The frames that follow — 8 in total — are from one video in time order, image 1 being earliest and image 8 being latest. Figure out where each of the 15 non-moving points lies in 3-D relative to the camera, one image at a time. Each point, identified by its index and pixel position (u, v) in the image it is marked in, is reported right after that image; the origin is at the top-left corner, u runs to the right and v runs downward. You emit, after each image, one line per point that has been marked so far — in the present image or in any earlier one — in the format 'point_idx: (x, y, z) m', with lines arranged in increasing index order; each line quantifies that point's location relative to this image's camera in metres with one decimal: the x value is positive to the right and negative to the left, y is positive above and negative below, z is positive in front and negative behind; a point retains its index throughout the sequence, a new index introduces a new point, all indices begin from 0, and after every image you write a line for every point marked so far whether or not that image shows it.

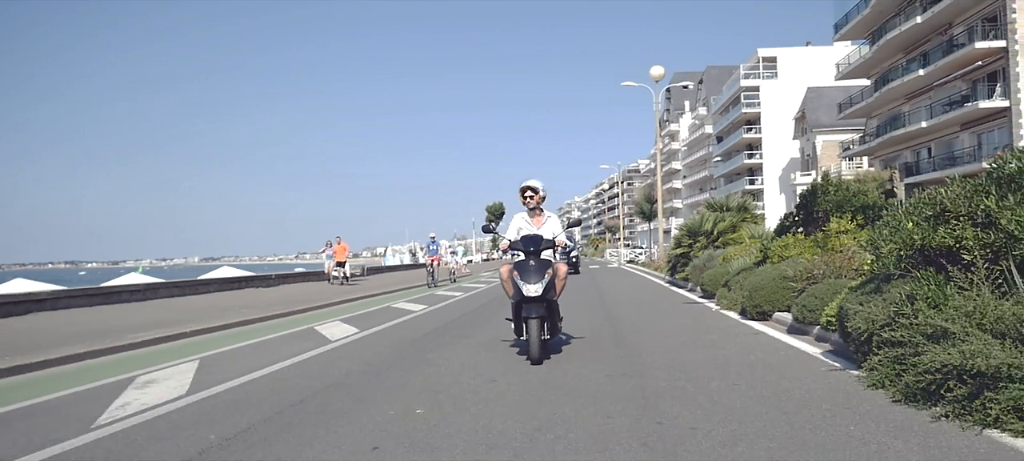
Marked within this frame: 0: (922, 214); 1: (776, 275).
0: (+3.5, +0.1, +7.2) m
1: (+3.6, -0.6, +11.6) m
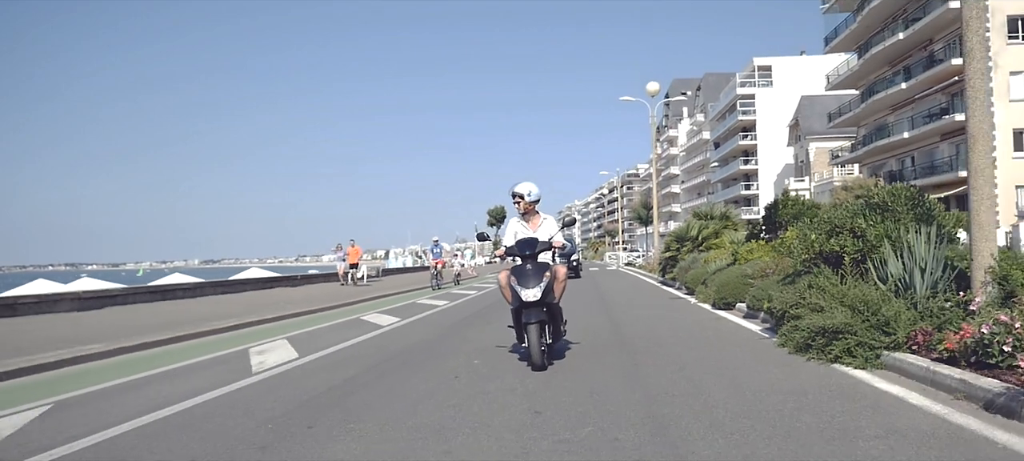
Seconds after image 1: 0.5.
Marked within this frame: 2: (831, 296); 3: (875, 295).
0: (+3.8, 0.0, +10.3) m
1: (+3.9, -0.7, +14.7) m
2: (+3.3, -0.7, +8.7) m
3: (+3.5, -0.6, +8.4) m
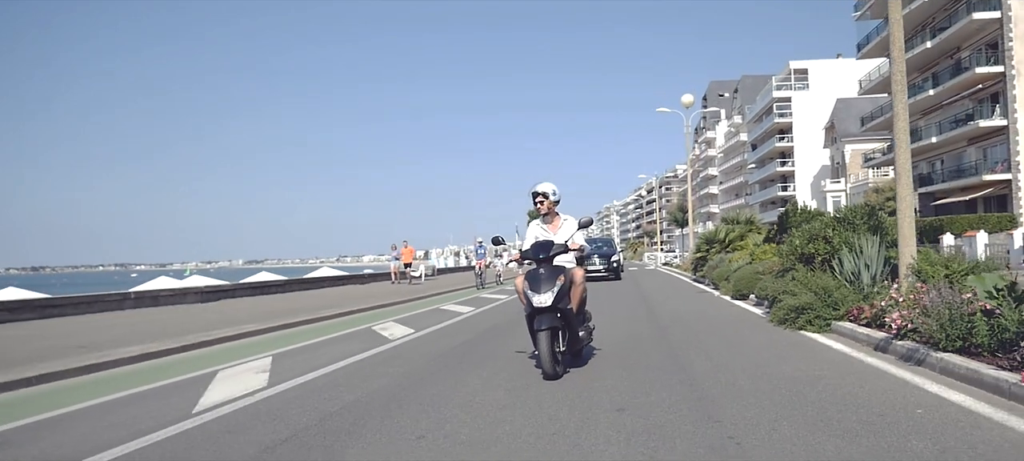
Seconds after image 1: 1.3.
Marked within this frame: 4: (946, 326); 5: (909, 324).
0: (+4.8, -0.1, +13.9) m
1: (+5.1, -0.9, +18.3) m
2: (+4.2, -0.8, +12.3) m
3: (+4.5, -0.7, +12.0) m
4: (+3.9, -0.8, +7.8) m
5: (+4.0, -0.9, +8.7) m
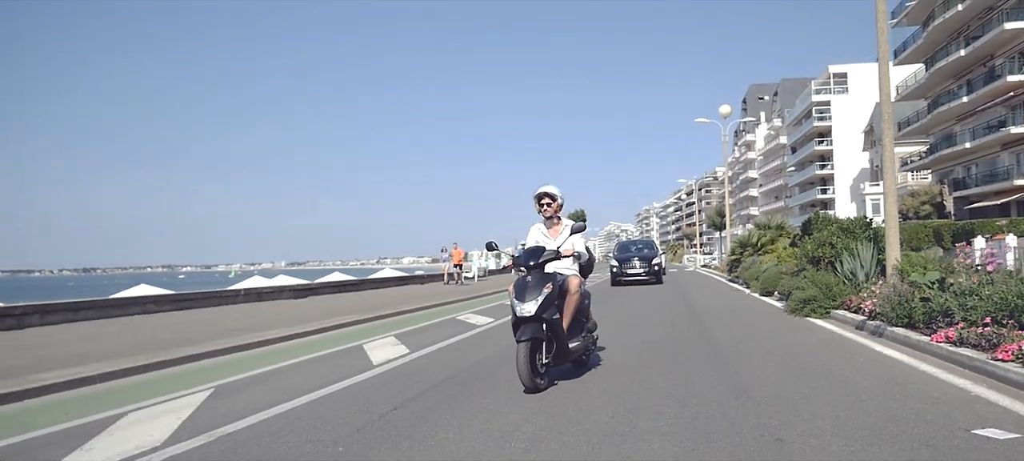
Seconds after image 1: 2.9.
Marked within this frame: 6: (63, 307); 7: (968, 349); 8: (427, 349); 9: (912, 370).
0: (+6.1, -0.3, +17.0) m
1: (+6.6, -1.0, +21.4) m
2: (+5.4, -0.9, +15.5) m
3: (+5.6, -0.9, +15.1) m
4: (+4.9, -1.0, +11.0) m
5: (+5.0, -1.1, +11.8) m
6: (-9.8, -1.7, +18.7) m
7: (+4.5, -1.1, +8.5) m
8: (-1.3, -1.8, +13.1) m
9: (+3.8, -1.3, +7.9) m
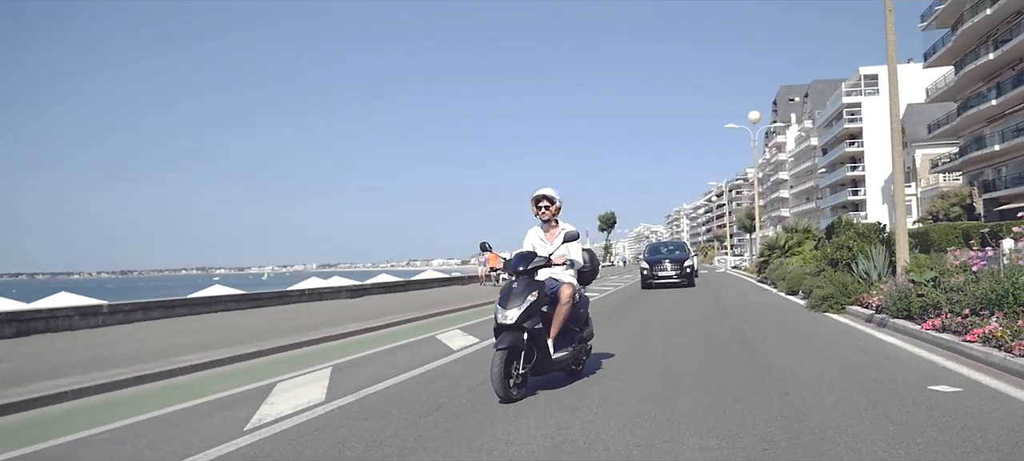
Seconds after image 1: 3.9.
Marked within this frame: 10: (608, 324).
0: (+7.2, -0.4, +18.8) m
1: (+7.8, -1.1, +23.2) m
2: (+6.4, -1.0, +17.3) m
3: (+6.6, -1.0, +16.9) m
4: (+5.8, -1.1, +12.8) m
5: (+5.9, -1.2, +13.7) m
6: (-8.6, -1.8, +21.0) m
7: (+5.3, -1.2, +10.4) m
8: (-0.3, -1.9, +15.2) m
9: (+4.5, -1.4, +9.8) m
10: (+2.0, -2.0, +18.6) m
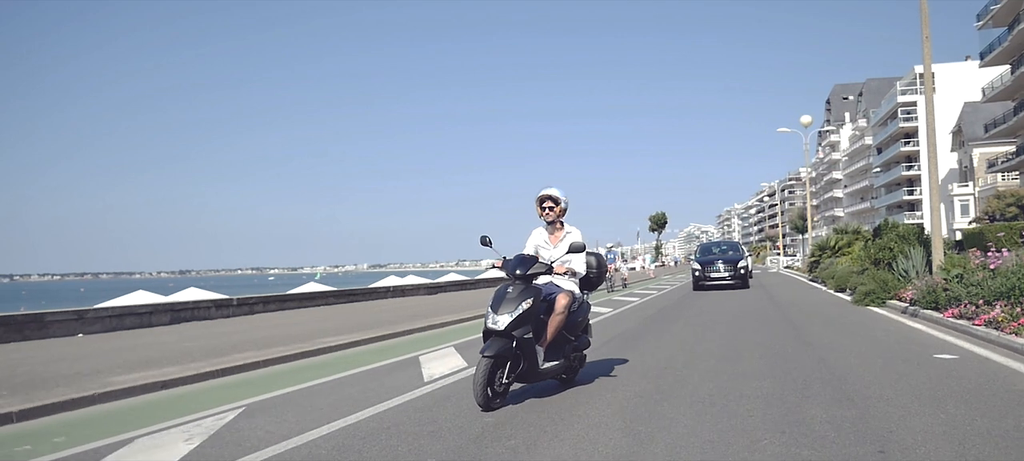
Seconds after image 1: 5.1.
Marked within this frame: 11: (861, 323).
0: (+9.0, -0.5, +20.8) m
1: (+9.9, -1.2, +25.2) m
2: (+8.2, -1.1, +19.4) m
3: (+8.4, -1.0, +19.0) m
4: (+7.3, -1.1, +15.0) m
5: (+7.4, -1.2, +15.8) m
6: (-6.7, -1.9, +24.0) m
7: (+6.6, -1.3, +12.5) m
8: (+1.3, -2.0, +17.7) m
9: (+5.8, -1.5, +12.1) m
10: (+3.8, -2.0, +21.0) m
11: (+6.2, -1.6, +15.2) m
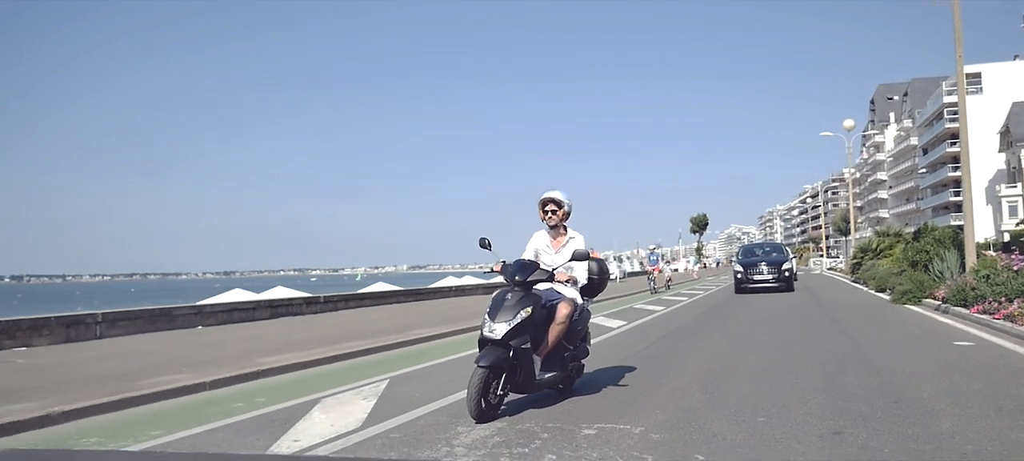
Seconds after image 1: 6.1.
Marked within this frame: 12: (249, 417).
0: (+10.6, -0.6, +22.4) m
1: (+11.7, -1.3, +26.7) m
2: (+9.7, -1.2, +21.0) m
3: (+9.9, -1.1, +20.5) m
4: (+8.7, -1.2, +16.6) m
5: (+8.8, -1.3, +17.4) m
6: (-4.9, -2.0, +26.2) m
7: (+7.9, -1.4, +14.2) m
8: (+2.8, -2.1, +19.6) m
9: (+7.1, -1.5, +13.7) m
10: (+5.5, -2.2, +22.7) m
11: (+7.6, -1.7, +16.9) m
12: (-2.4, -1.7, +7.5) m
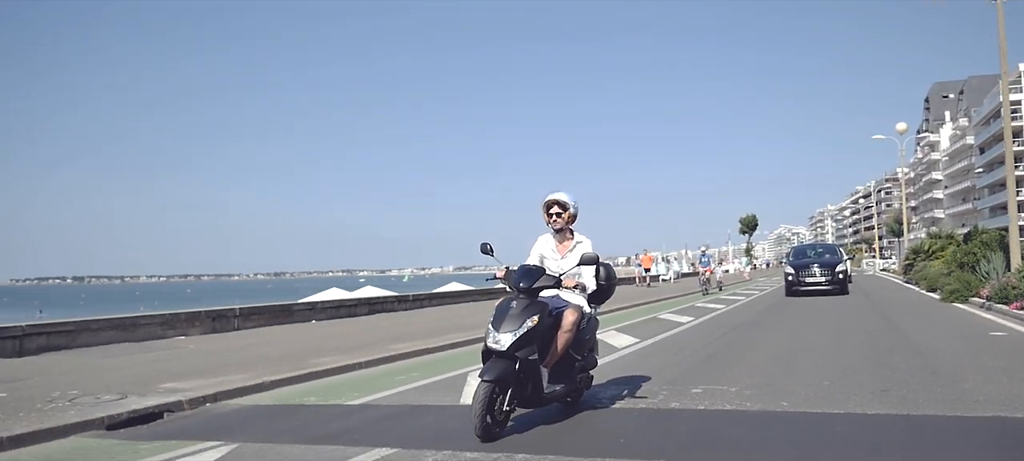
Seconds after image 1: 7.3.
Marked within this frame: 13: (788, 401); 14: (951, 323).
0: (+12.7, -0.7, +23.9) m
1: (+14.0, -1.4, +28.2) m
2: (+11.7, -1.3, +22.6) m
3: (+11.9, -1.2, +22.1) m
4: (+10.4, -1.3, +18.2) m
5: (+10.7, -1.4, +19.0) m
6: (-2.6, -2.2, +28.6) m
7: (+9.5, -1.5, +15.9) m
8: (+4.7, -2.2, +21.5) m
9: (+8.7, -1.6, +15.5) m
10: (+7.6, -2.3, +24.5) m
11: (+9.3, -1.8, +18.6) m
12: (-1.1, -1.8, +9.8) m
13: (+2.4, -1.5, +7.5) m
14: (+8.2, -1.7, +15.9) m
